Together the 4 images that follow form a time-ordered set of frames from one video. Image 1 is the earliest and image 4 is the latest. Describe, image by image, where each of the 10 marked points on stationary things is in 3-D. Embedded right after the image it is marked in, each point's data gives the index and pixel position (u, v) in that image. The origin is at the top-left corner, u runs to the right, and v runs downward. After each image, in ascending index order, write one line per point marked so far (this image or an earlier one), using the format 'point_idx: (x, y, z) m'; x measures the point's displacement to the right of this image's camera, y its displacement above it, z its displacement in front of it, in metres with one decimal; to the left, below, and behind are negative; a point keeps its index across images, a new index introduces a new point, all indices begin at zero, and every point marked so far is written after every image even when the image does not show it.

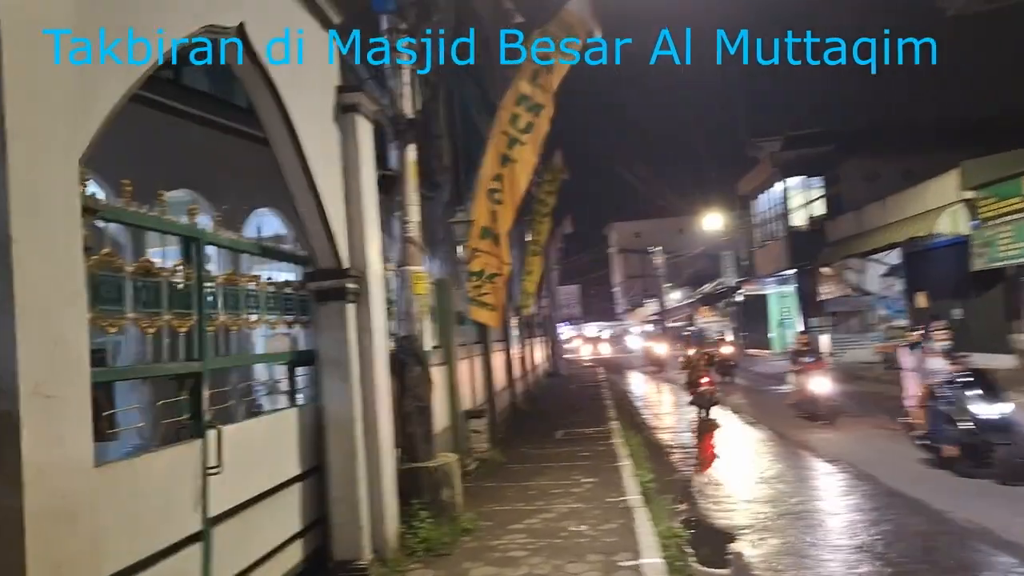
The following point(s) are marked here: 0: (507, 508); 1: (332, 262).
0: (0.0, -2.0, +8.0) m
1: (-1.3, +0.2, +6.2) m
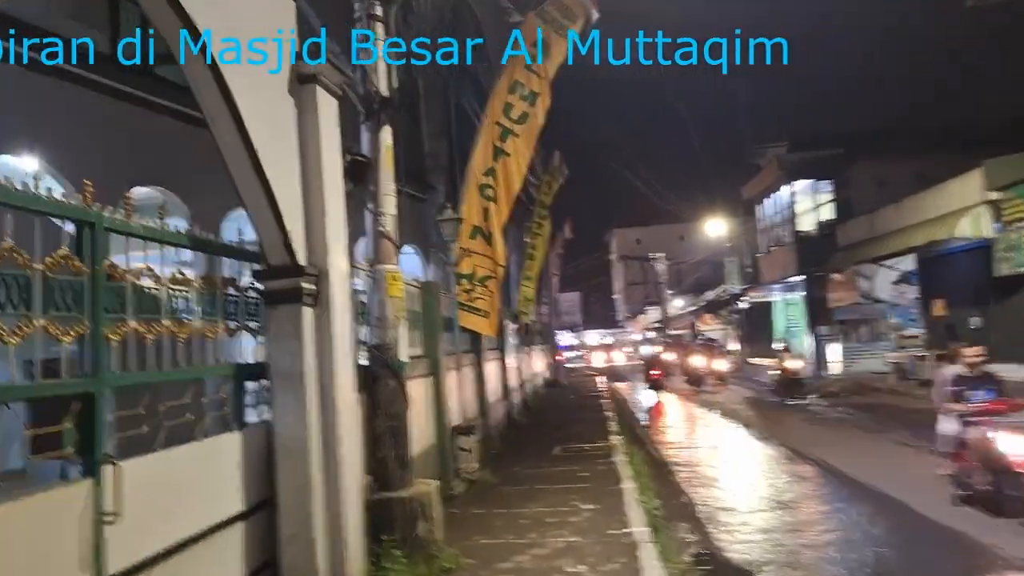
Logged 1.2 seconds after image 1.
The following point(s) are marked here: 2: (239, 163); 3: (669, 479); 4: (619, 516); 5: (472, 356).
0: (-0.1, -2.0, +7.0) m
1: (-1.4, +0.2, +5.3) m
2: (-1.5, +0.7, +5.0) m
3: (+2.0, -2.4, +11.0) m
4: (+0.9, -2.0, +7.8) m
5: (-0.6, -1.0, +12.3) m
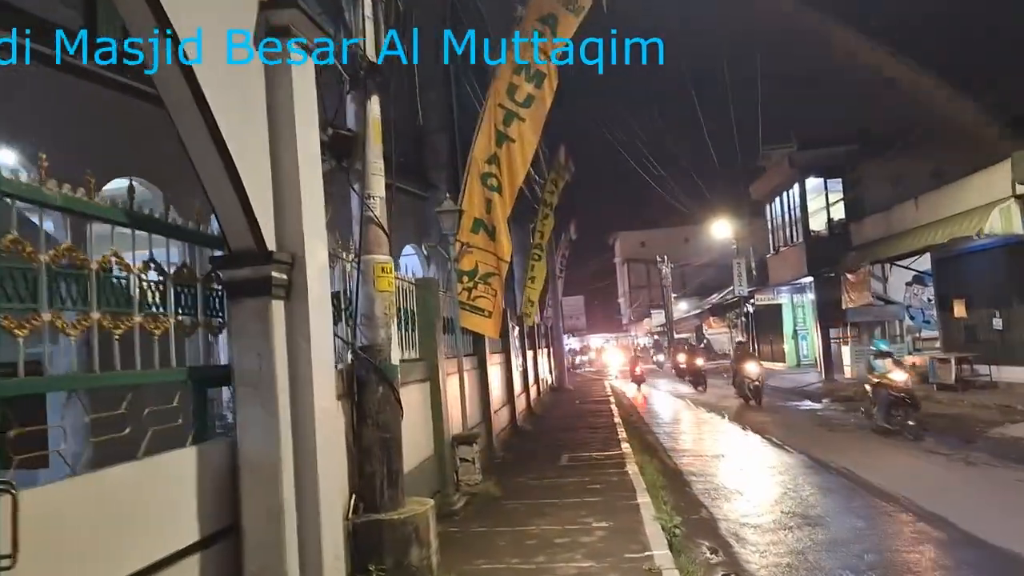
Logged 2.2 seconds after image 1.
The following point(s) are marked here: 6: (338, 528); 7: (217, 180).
0: (-0.1, -2.0, +6.2) m
1: (-1.3, +0.2, +4.5) m
2: (-1.5, +0.8, +4.2) m
3: (+2.0, -2.3, +10.2) m
4: (+1.0, -2.0, +7.0) m
5: (-0.5, -0.9, +11.5) m
6: (-1.0, -1.4, +4.9) m
7: (-1.4, +0.5, +4.3) m
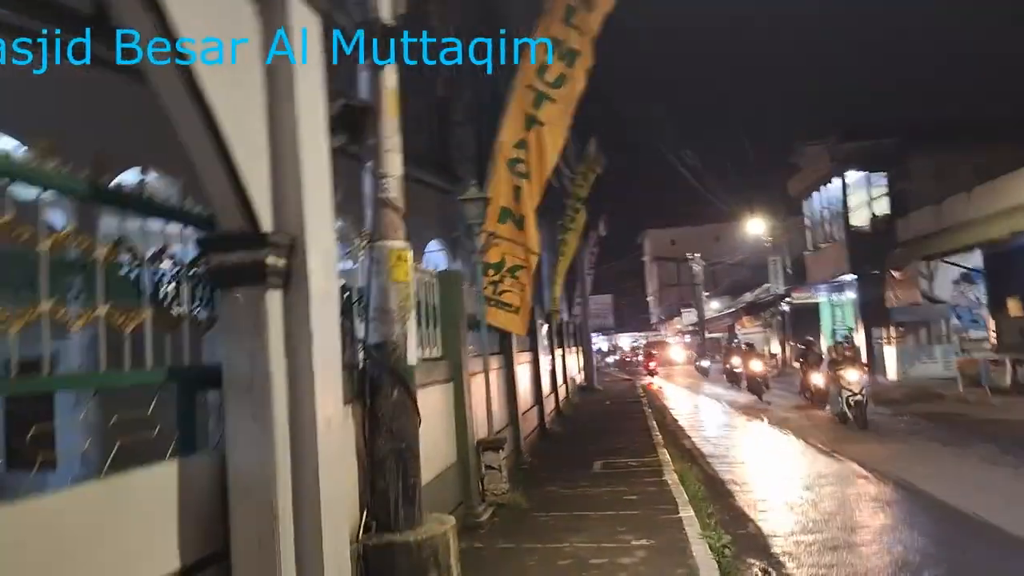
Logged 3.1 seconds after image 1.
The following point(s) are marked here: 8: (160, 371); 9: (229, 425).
0: (+0.1, -1.9, +5.5) m
1: (-1.2, +0.3, +3.9) m
2: (-1.4, +0.8, +3.6) m
3: (+2.3, -2.3, +9.4) m
4: (+1.2, -1.9, +6.3) m
5: (-0.1, -0.9, +10.9) m
6: (-0.8, -1.3, +4.3) m
7: (-1.3, +0.6, +3.7) m
8: (-1.5, -0.3, +3.7) m
9: (-1.3, -0.6, +3.9) m
